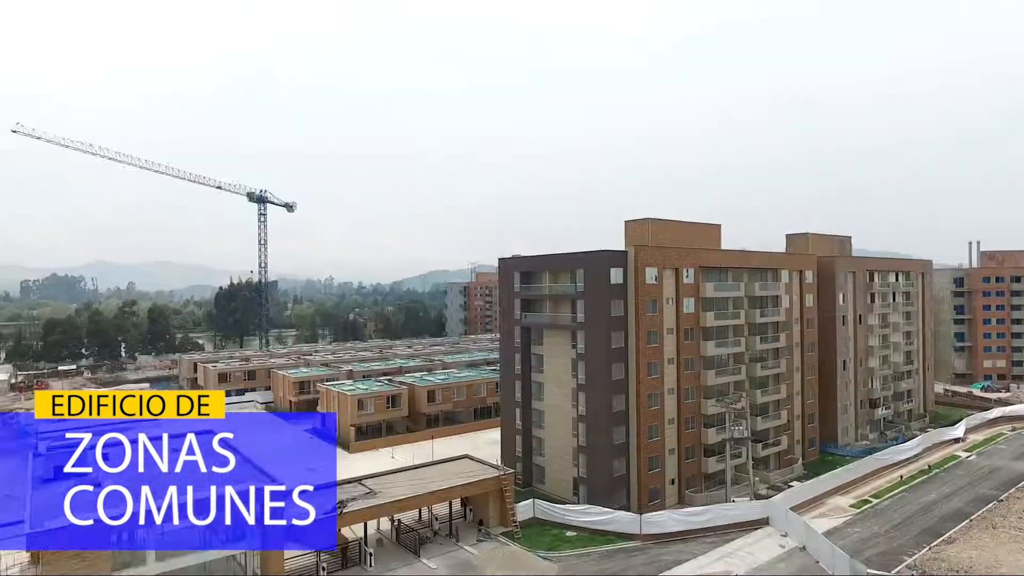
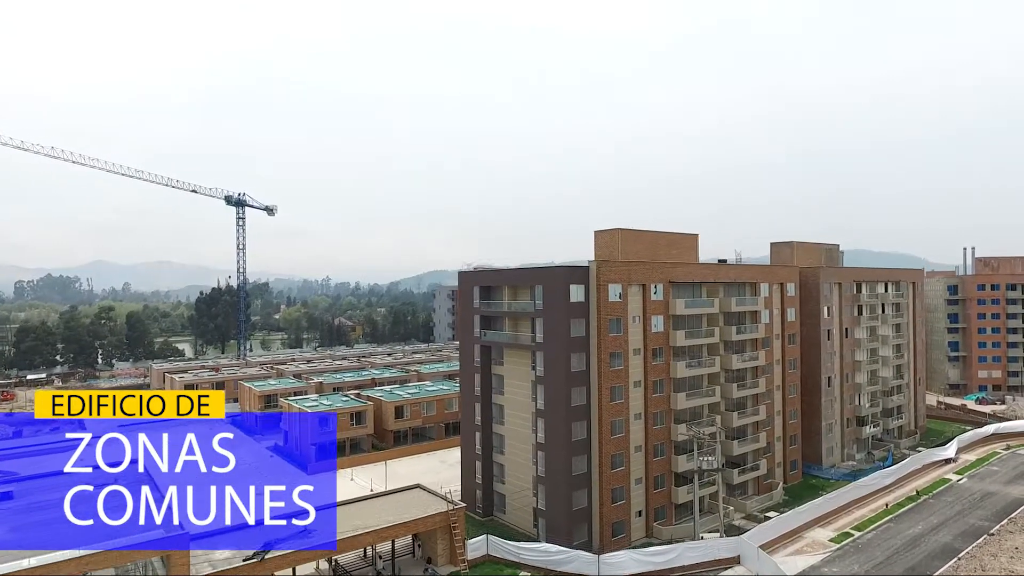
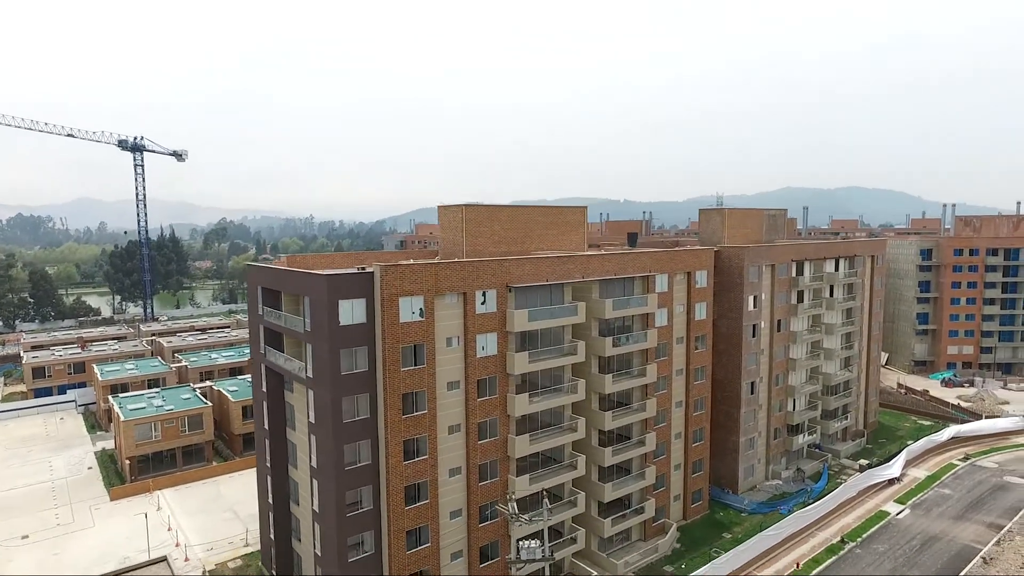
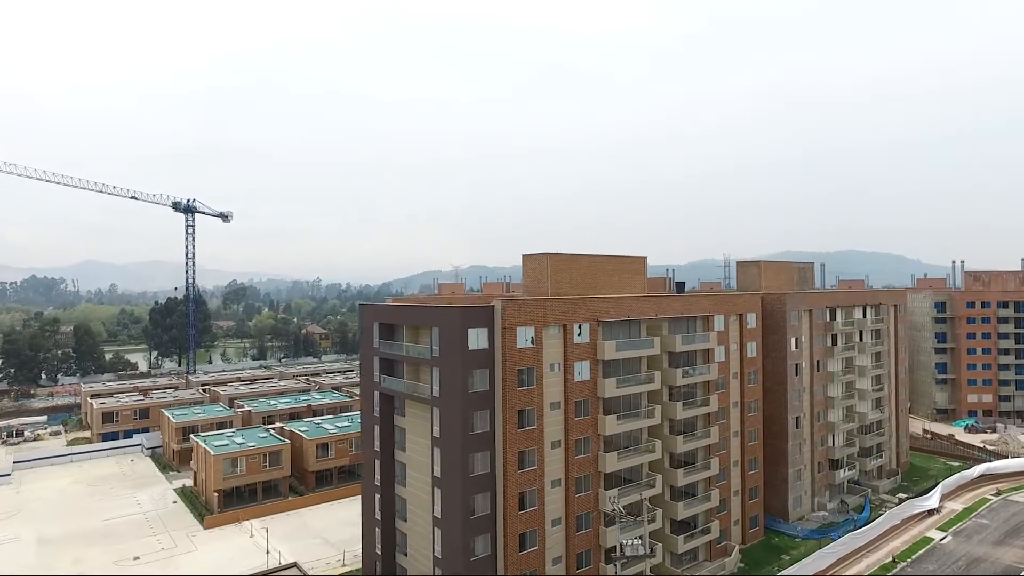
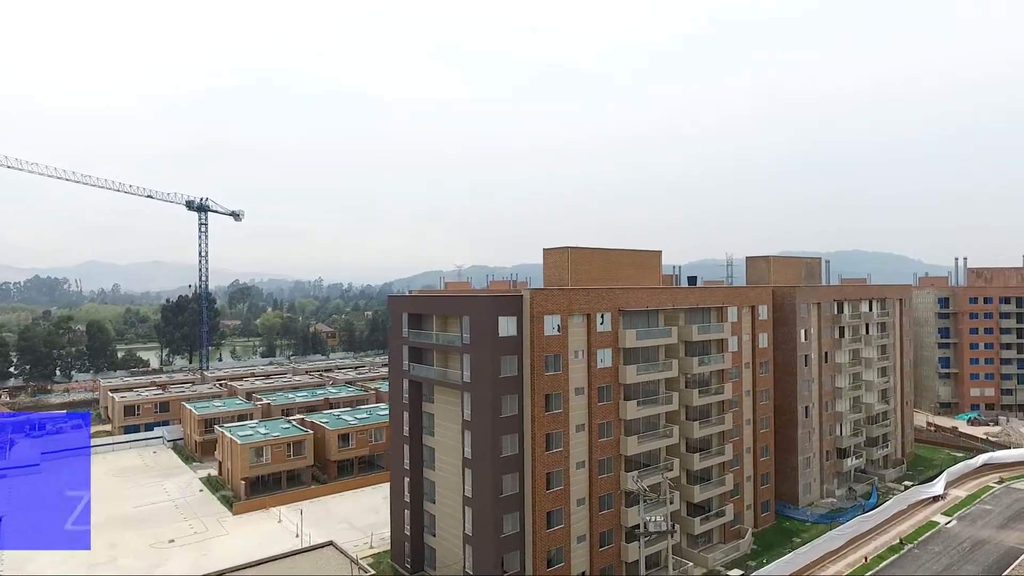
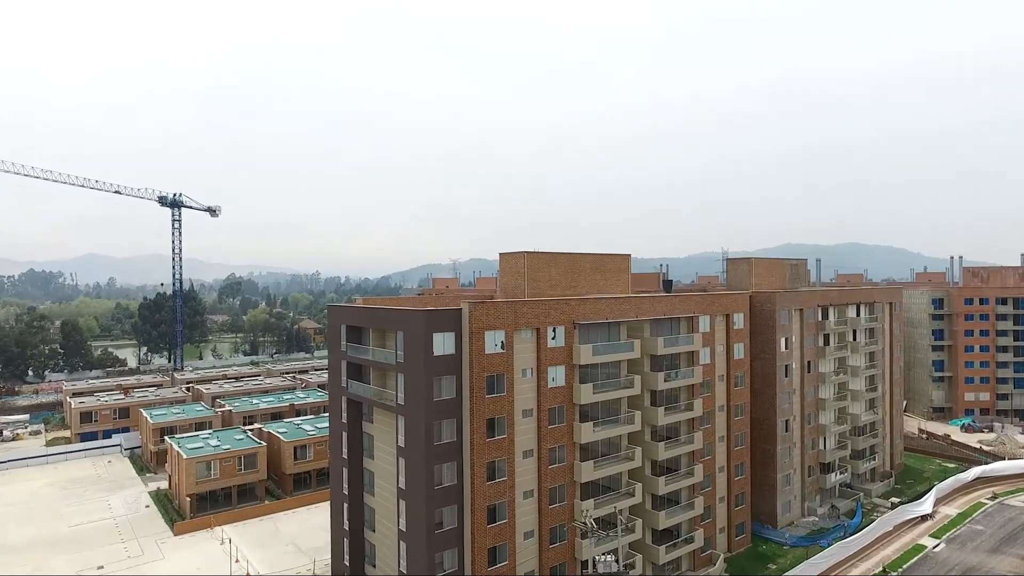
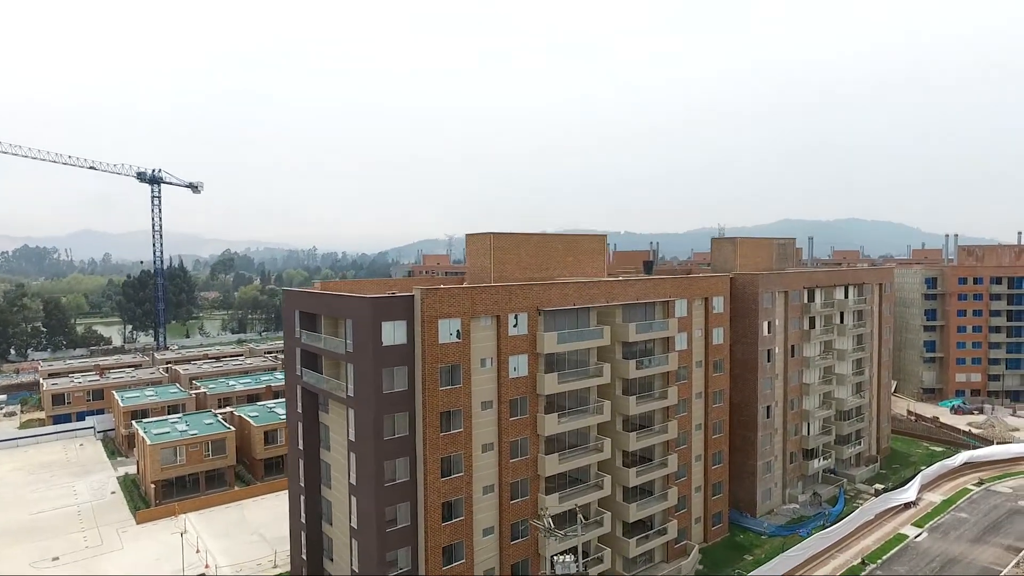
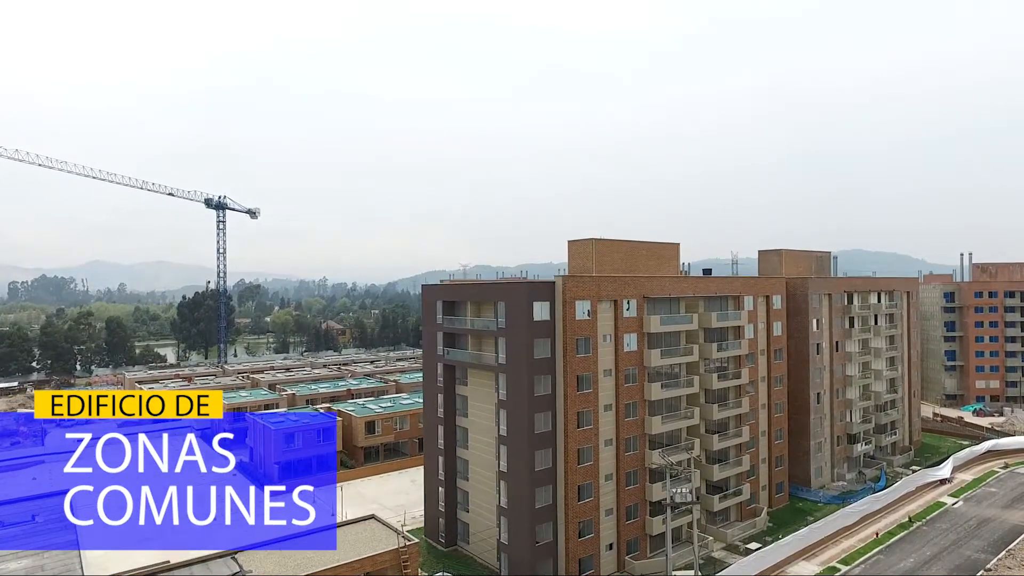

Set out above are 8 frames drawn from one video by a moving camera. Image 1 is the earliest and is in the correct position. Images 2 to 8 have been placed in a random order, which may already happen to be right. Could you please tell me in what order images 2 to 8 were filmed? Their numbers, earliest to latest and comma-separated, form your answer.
2, 8, 5, 4, 6, 7, 3
